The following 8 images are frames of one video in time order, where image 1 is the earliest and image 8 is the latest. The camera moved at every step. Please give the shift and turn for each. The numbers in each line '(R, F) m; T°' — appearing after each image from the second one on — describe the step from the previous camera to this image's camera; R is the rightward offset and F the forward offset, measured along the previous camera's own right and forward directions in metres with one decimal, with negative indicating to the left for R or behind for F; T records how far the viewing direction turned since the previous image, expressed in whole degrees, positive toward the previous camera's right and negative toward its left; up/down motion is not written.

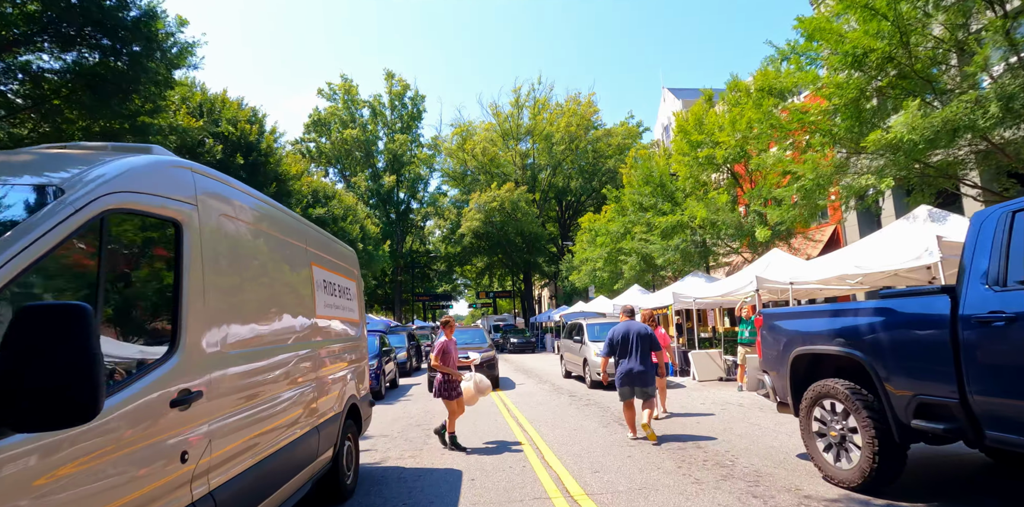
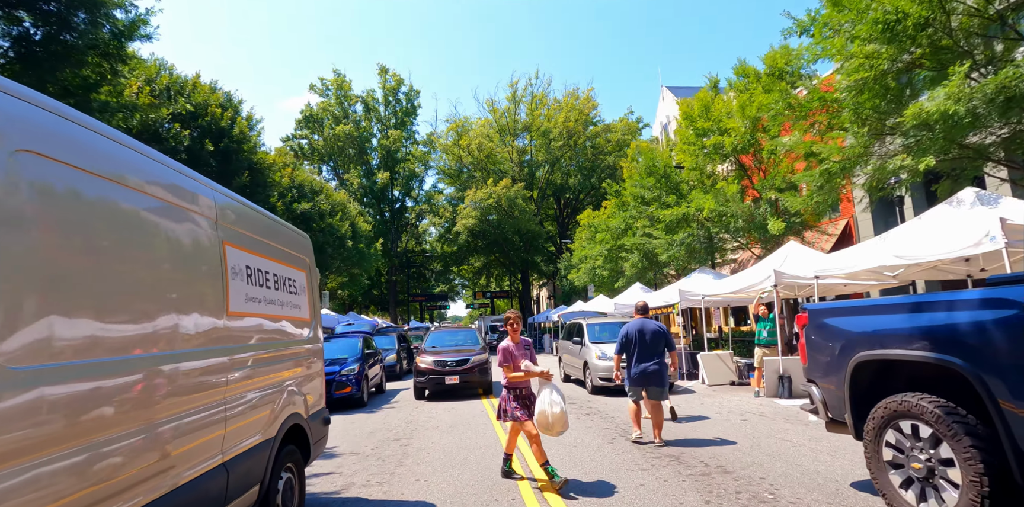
(+0.1, +1.3) m; 0°
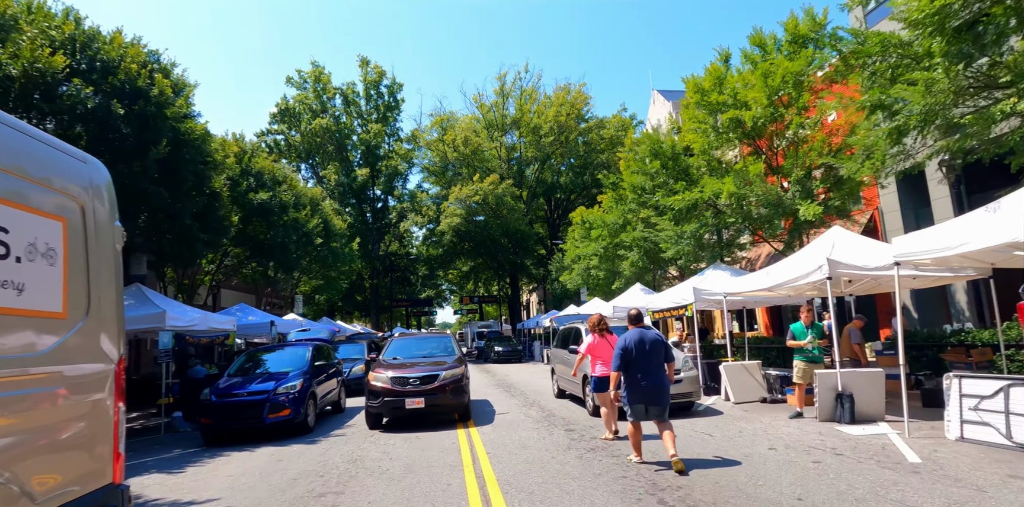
(+0.2, +2.7) m; +1°
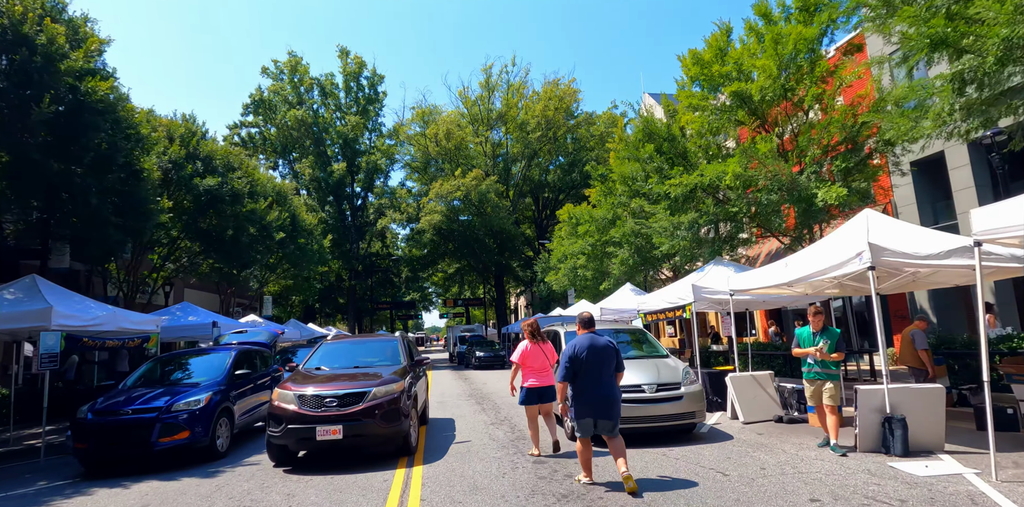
(+0.4, +2.1) m; +1°
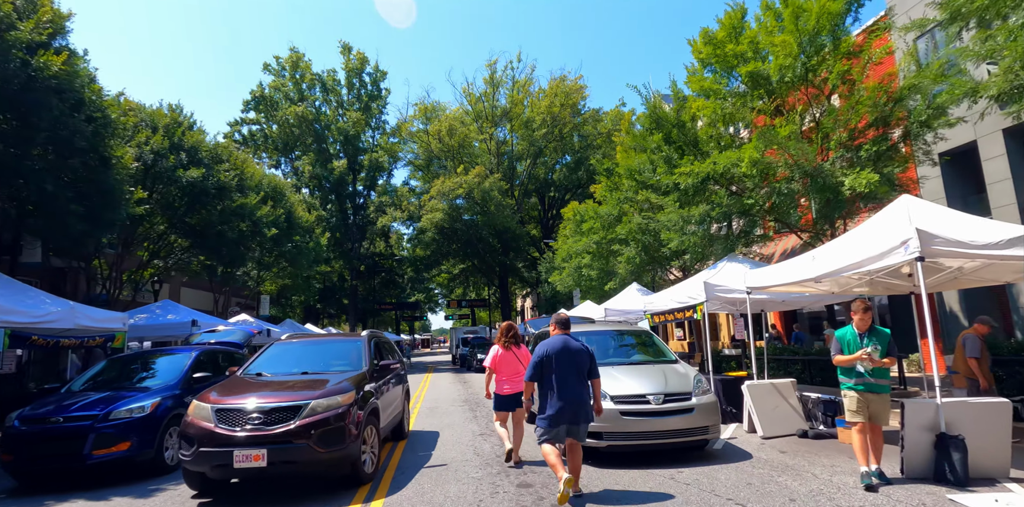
(+0.3, +1.1) m; -1°
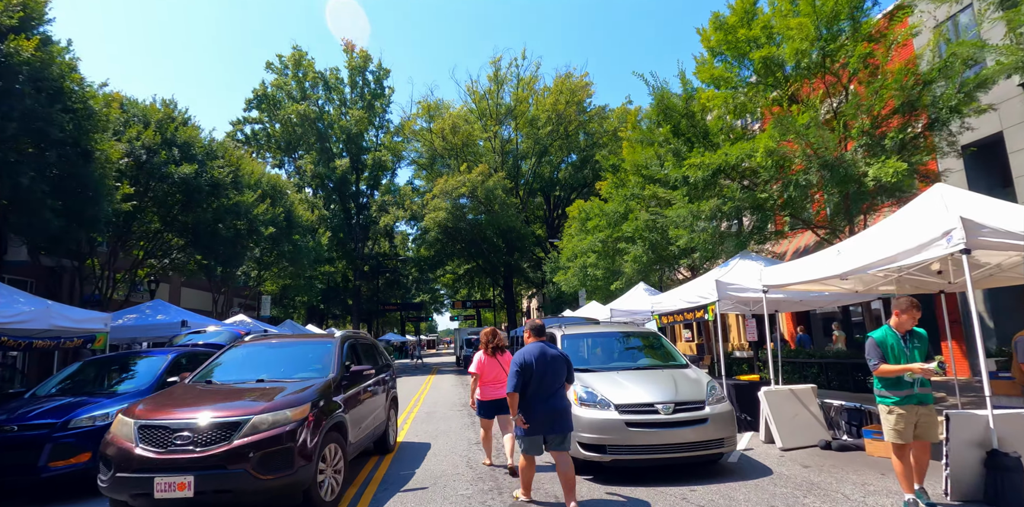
(+0.1, +0.6) m; -1°
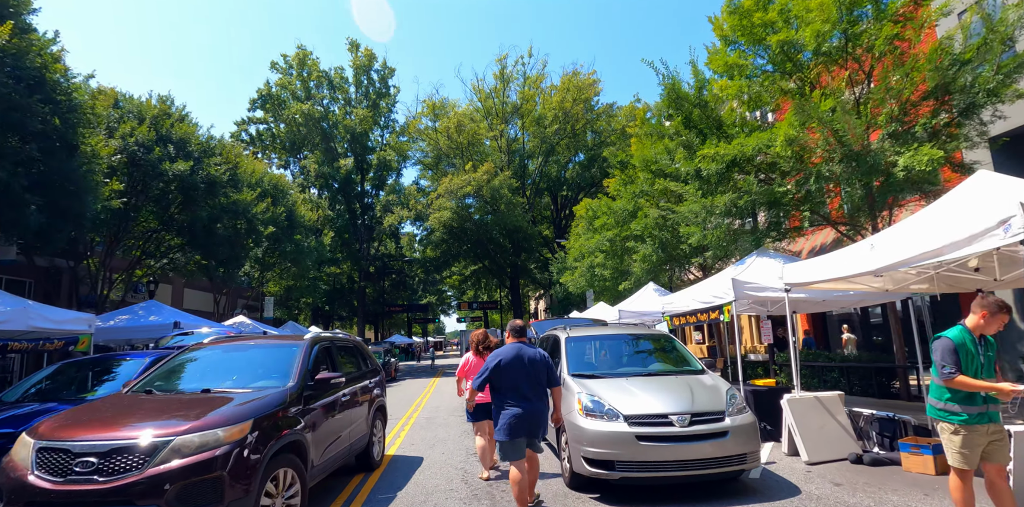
(+0.1, +0.6) m; -1°
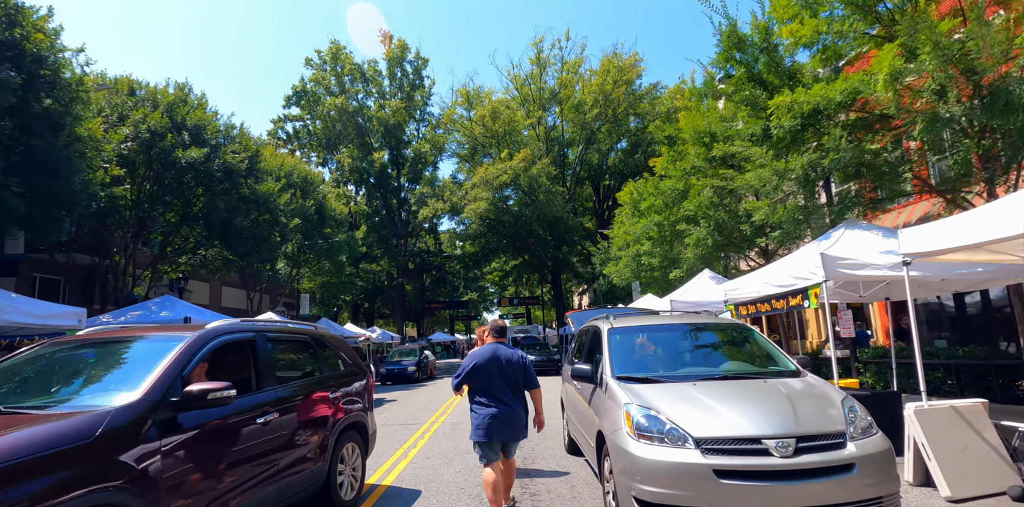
(+0.2, +1.7) m; -4°
